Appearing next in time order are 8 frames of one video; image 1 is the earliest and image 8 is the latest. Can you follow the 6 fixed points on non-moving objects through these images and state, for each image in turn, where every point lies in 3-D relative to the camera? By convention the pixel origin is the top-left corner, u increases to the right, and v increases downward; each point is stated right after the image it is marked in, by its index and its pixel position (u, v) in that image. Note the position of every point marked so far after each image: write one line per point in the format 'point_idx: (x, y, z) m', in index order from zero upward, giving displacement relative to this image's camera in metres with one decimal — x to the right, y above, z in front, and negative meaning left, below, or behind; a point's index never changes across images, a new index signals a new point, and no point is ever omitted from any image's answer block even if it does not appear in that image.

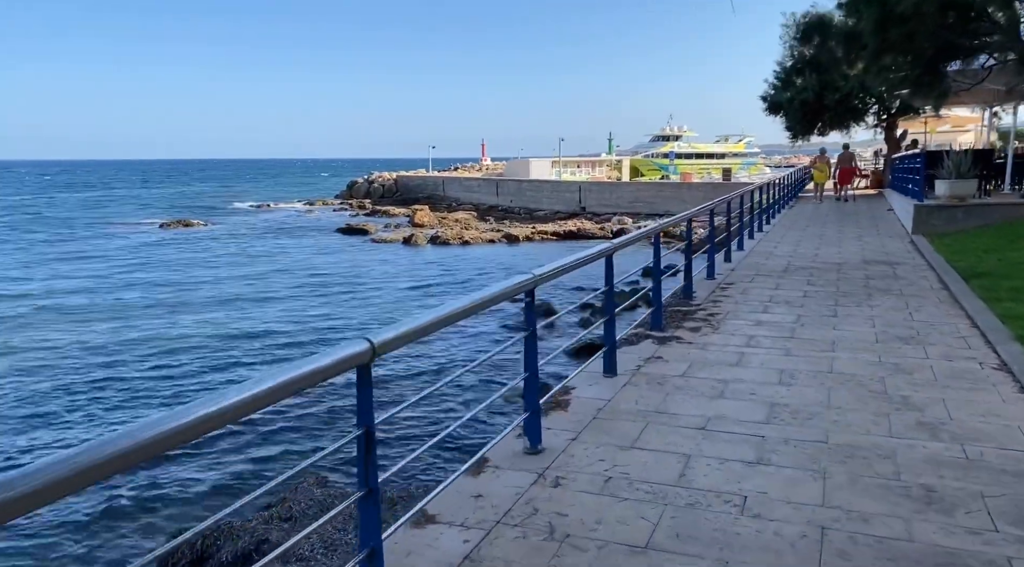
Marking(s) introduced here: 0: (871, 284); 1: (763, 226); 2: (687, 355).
0: (+3.8, 0.0, +8.6) m
1: (+4.8, +1.1, +15.5) m
2: (+1.2, -0.5, +5.6) m
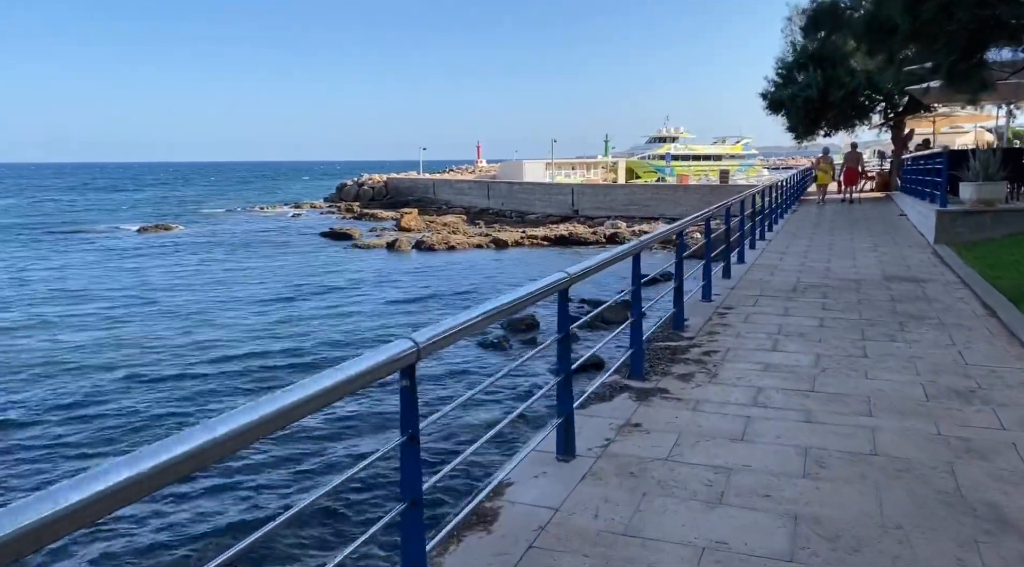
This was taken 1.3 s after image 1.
0: (+3.4, -0.2, +7.2) m
1: (+4.4, +0.8, +14.1) m
2: (+0.8, -0.7, +4.1) m
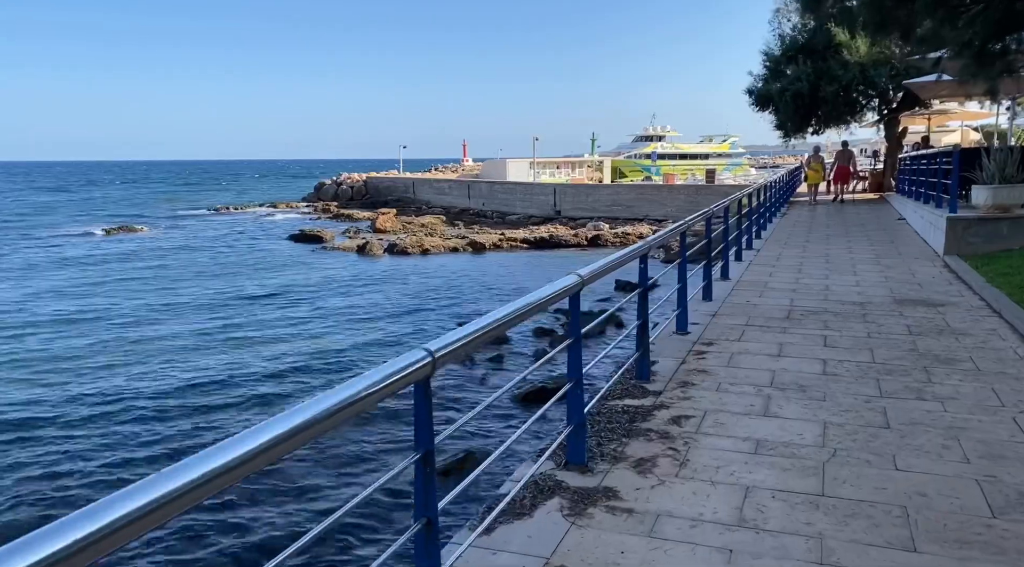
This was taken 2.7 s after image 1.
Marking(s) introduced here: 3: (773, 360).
0: (+2.9, -0.4, +5.8) m
1: (+3.8, +0.6, +12.7) m
2: (+0.3, -0.9, +2.7) m
3: (+1.7, -0.5, +5.3) m
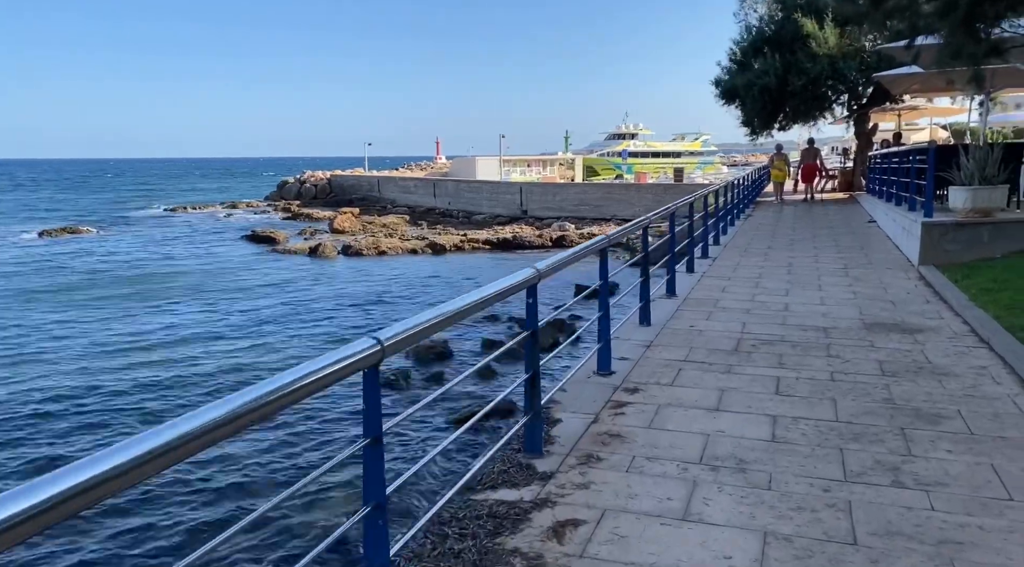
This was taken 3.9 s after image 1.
0: (+2.2, -0.6, +4.6) m
1: (+2.8, +0.5, +11.6) m
2: (-0.3, -1.1, +1.5) m
3: (+1.0, -0.7, +4.1) m
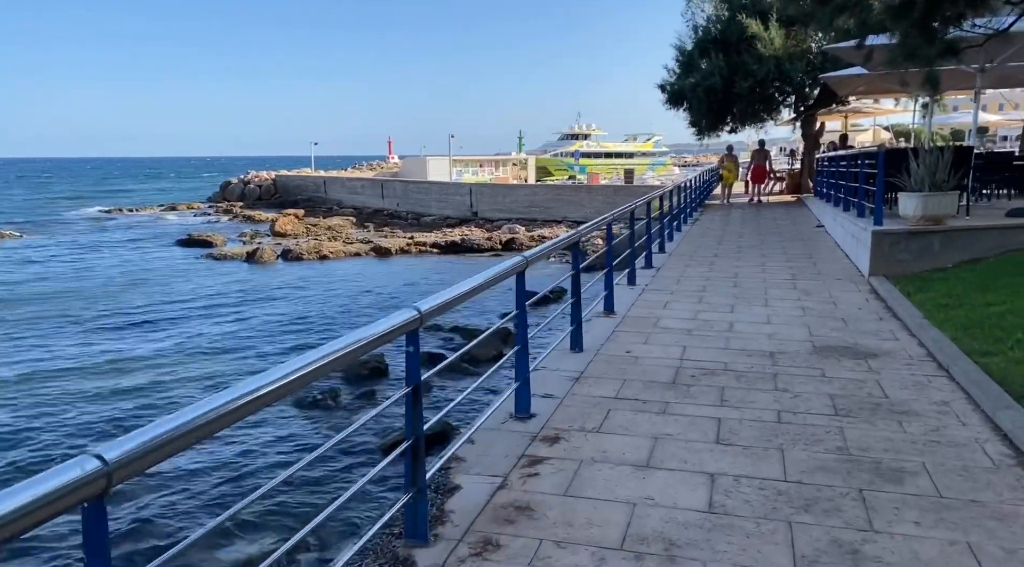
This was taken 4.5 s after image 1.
0: (+1.7, -0.8, +4.0) m
1: (+1.9, +0.3, +11.0) m
2: (-0.6, -1.3, +0.8) m
3: (+0.5, -0.8, +3.5) m
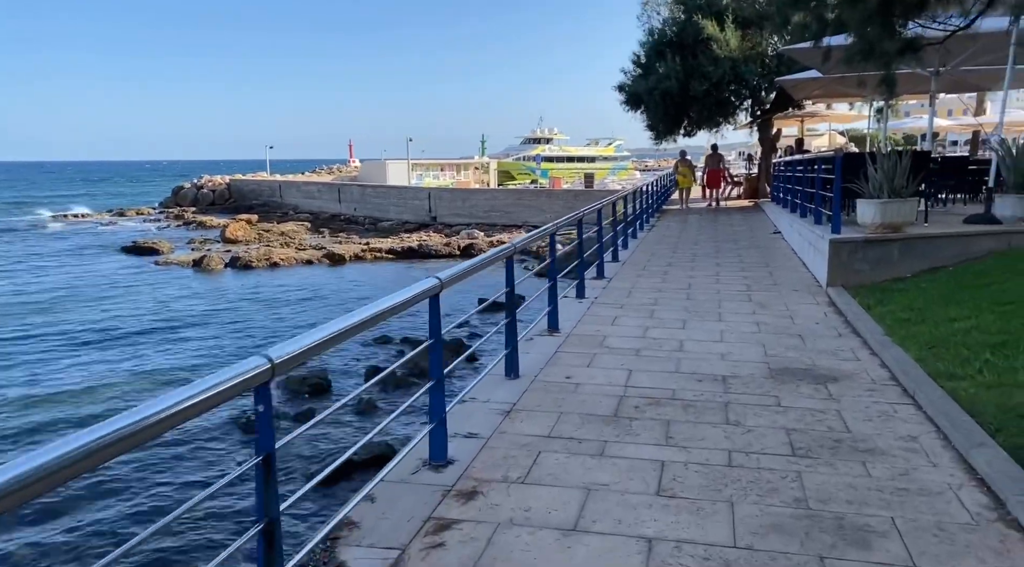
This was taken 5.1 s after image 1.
0: (+1.3, -0.9, +3.5) m
1: (+1.2, +0.2, +10.5) m
2: (-0.8, -1.4, +0.2) m
3: (+0.2, -1.0, +2.9) m
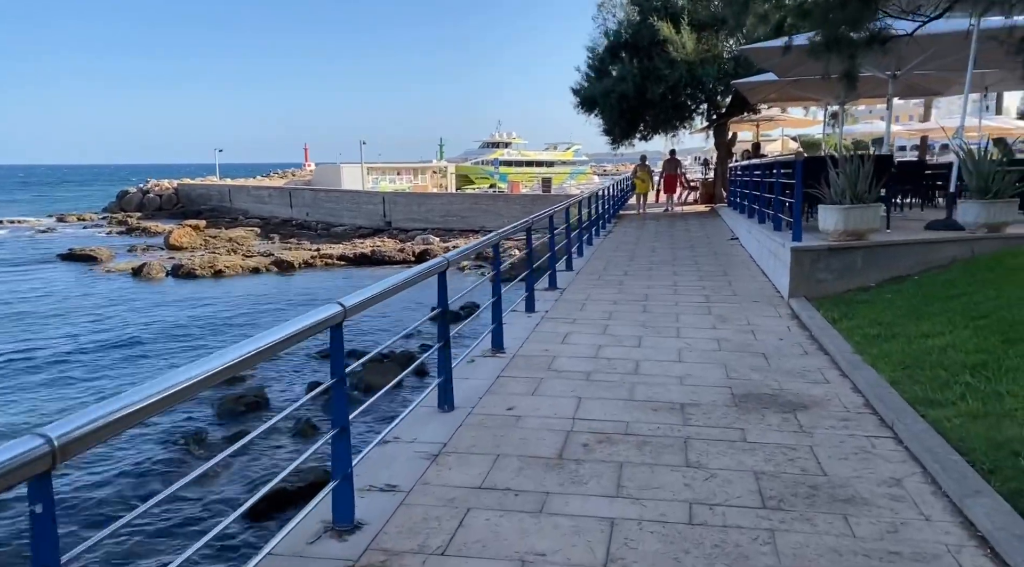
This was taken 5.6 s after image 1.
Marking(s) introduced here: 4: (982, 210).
0: (+1.0, -1.0, +3.0) m
1: (+0.6, +0.1, +10.0) m
2: (-1.0, -1.5, -0.5) m
3: (-0.1, -1.1, +2.3) m
4: (+5.4, +0.8, +9.3) m
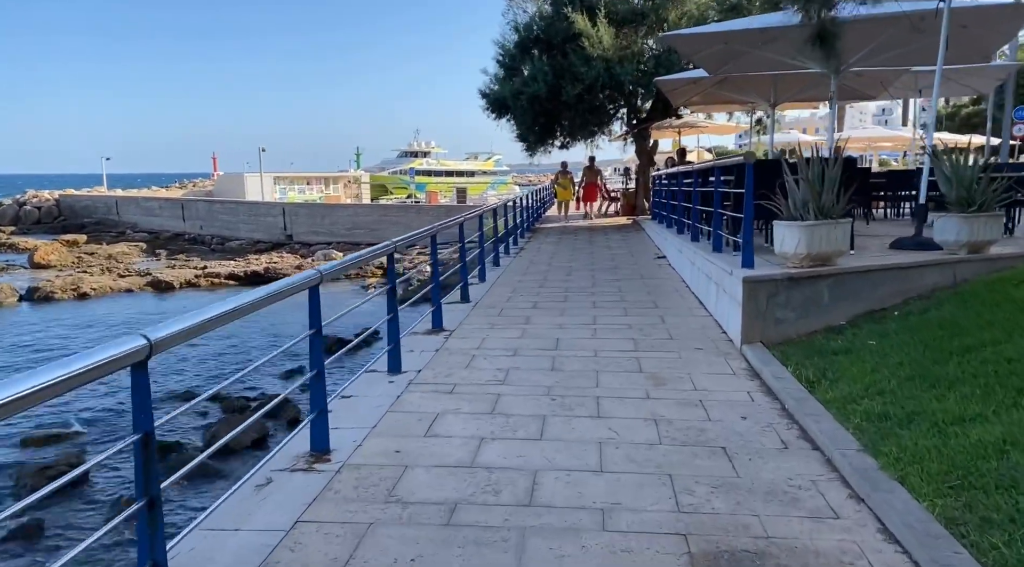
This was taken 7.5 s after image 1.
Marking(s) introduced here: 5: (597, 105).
0: (+0.5, -1.2, +0.8) m
1: (-0.6, -0.3, +7.8) m
2: (-1.1, -1.7, -2.8) m
3: (-0.6, -1.3, +0.1) m
4: (+4.2, +0.5, +7.6) m
5: (+1.8, +3.9, +17.7) m
